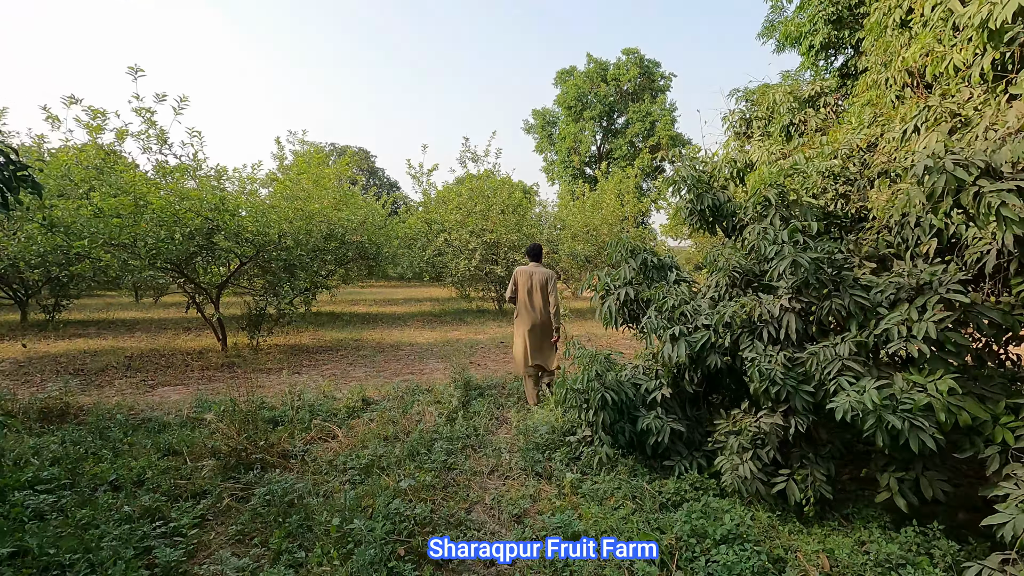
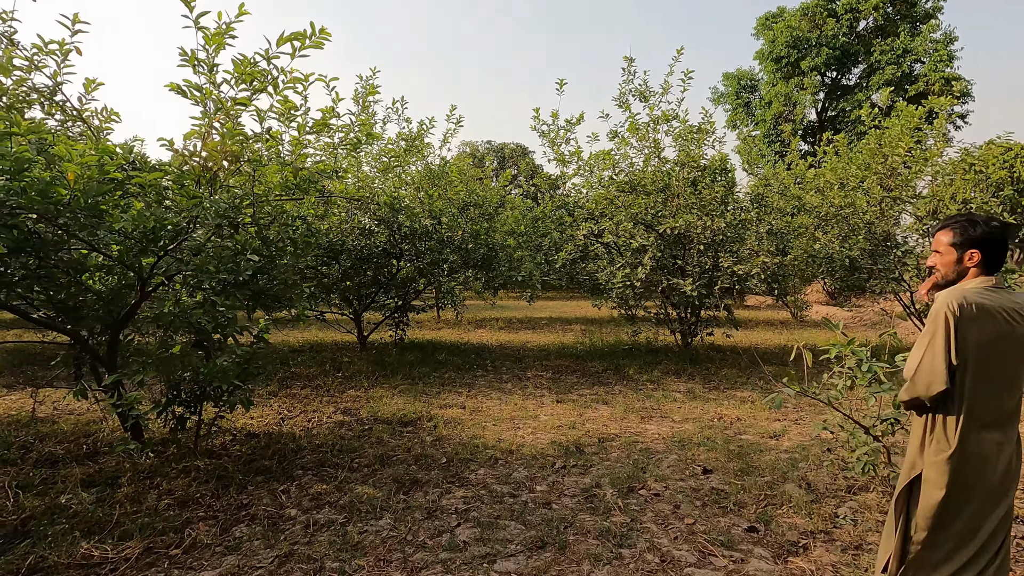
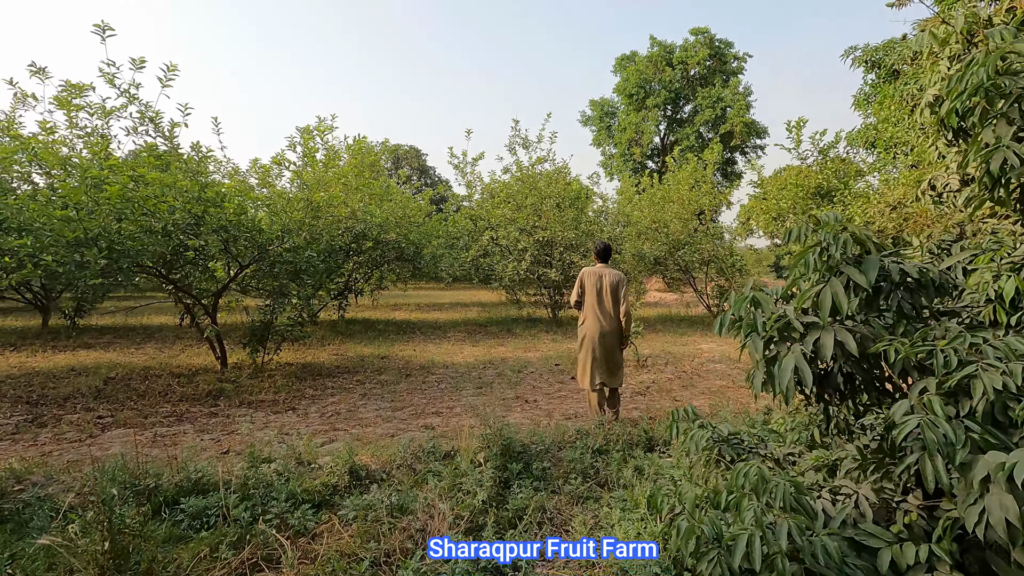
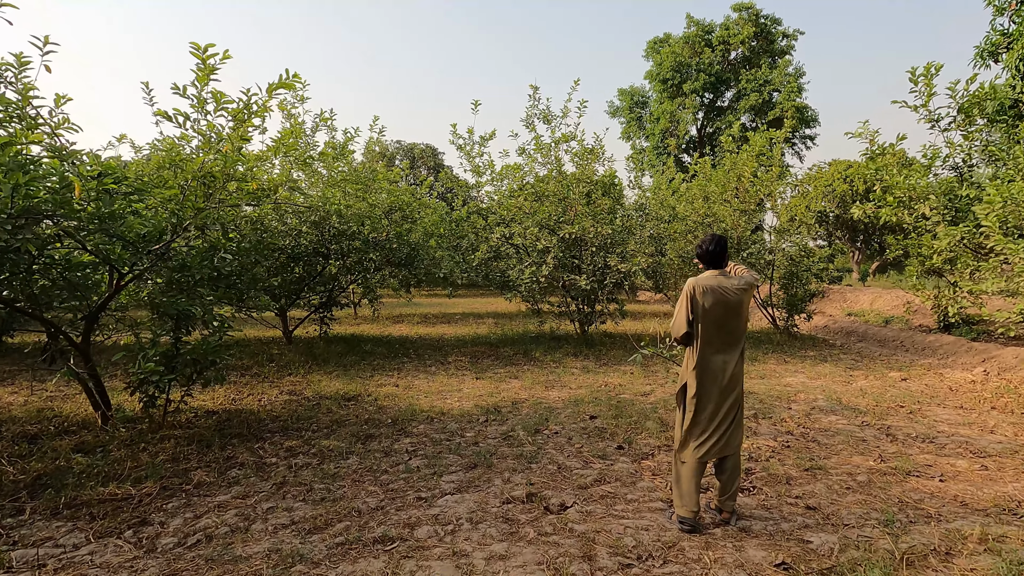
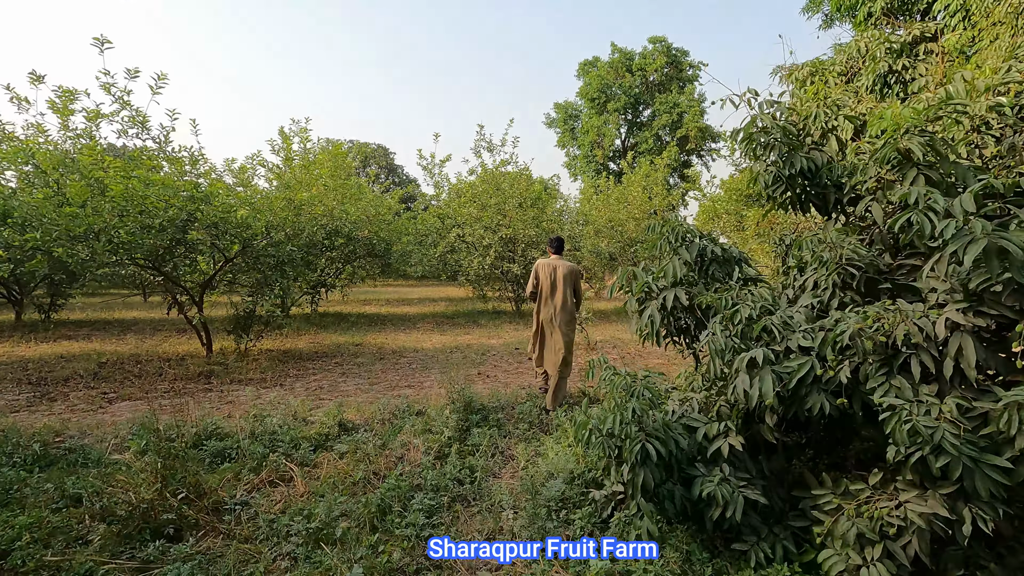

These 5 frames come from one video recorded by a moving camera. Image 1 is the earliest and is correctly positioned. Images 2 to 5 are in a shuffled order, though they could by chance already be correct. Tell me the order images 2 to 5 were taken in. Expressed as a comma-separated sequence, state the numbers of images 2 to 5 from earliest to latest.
5, 3, 4, 2
